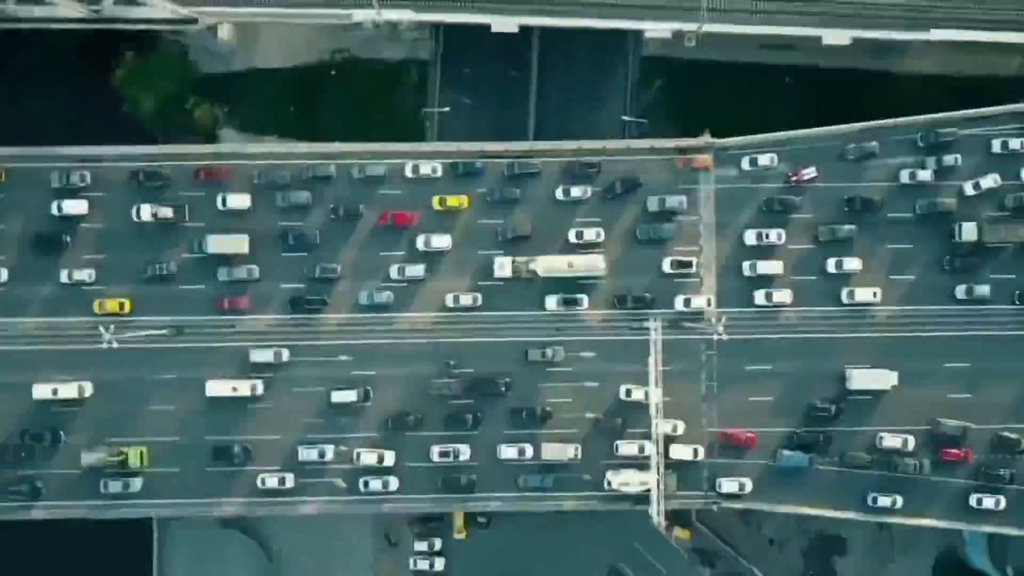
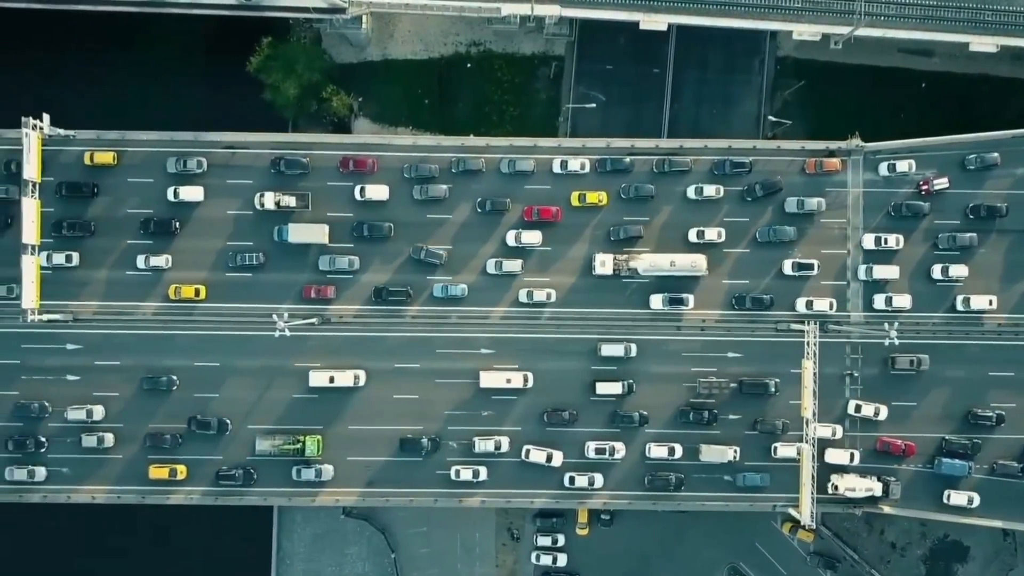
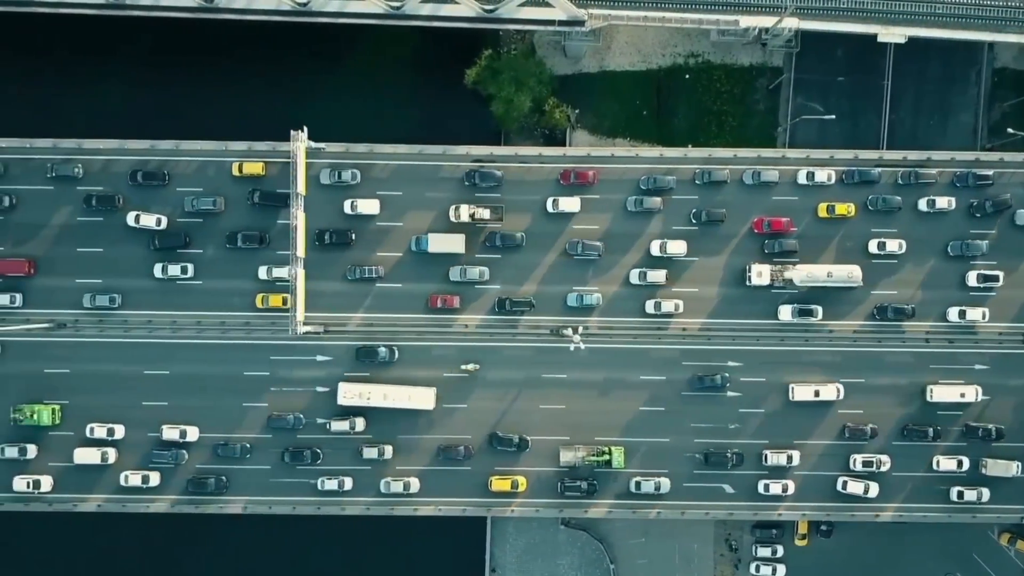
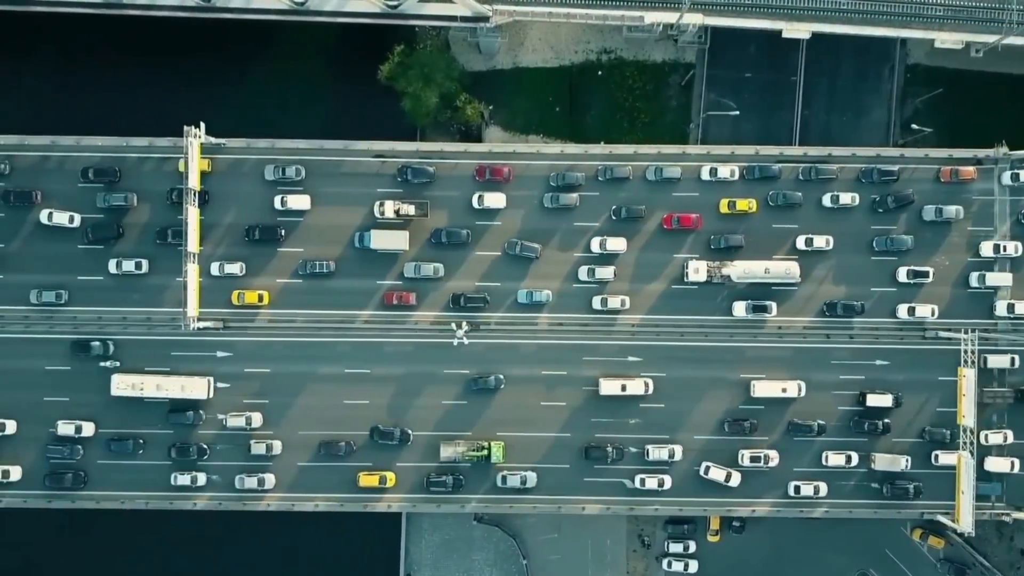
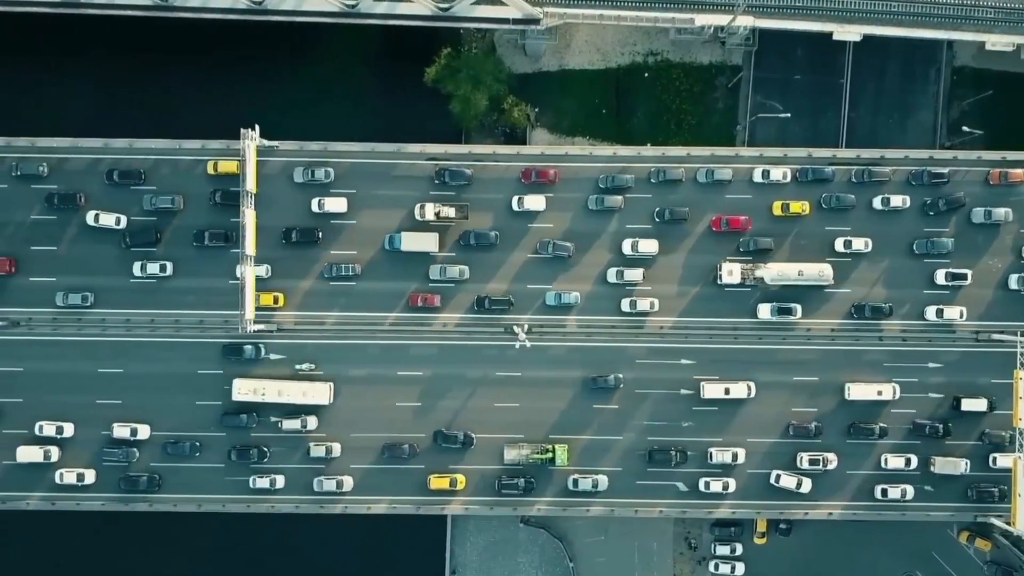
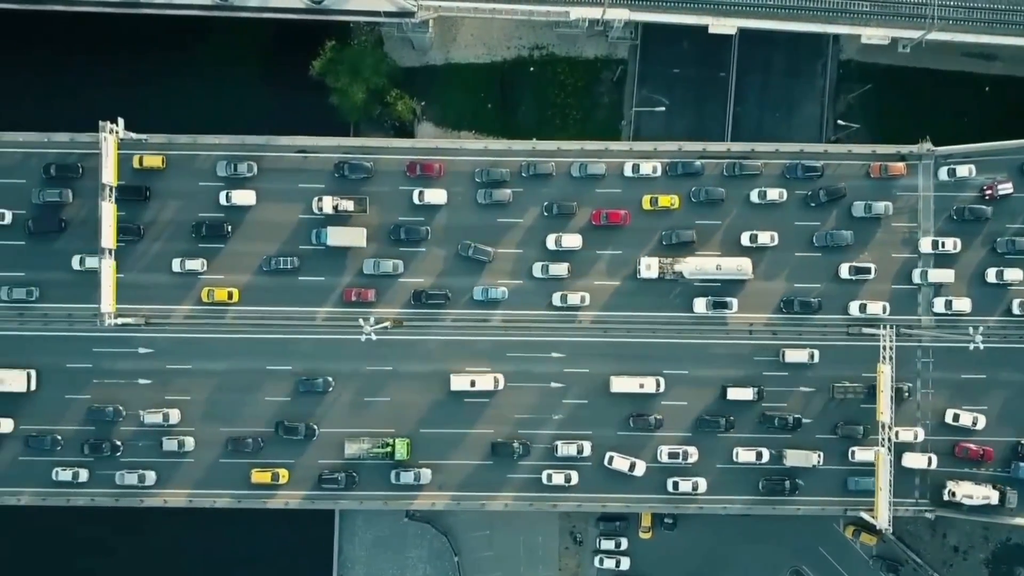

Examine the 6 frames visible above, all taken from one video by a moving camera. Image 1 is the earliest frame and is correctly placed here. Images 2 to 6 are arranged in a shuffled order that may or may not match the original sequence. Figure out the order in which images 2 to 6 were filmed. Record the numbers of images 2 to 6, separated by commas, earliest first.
2, 6, 4, 5, 3
